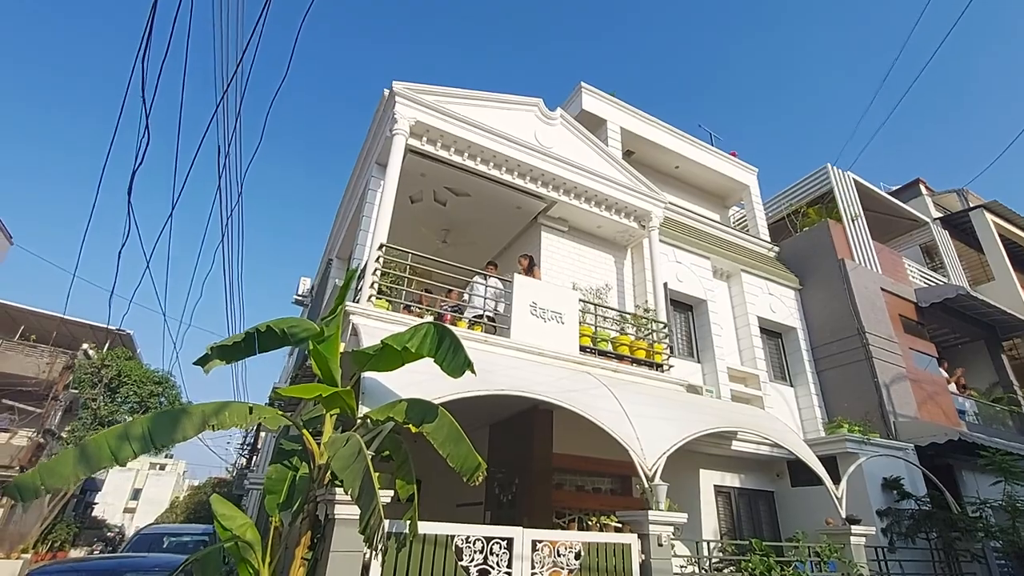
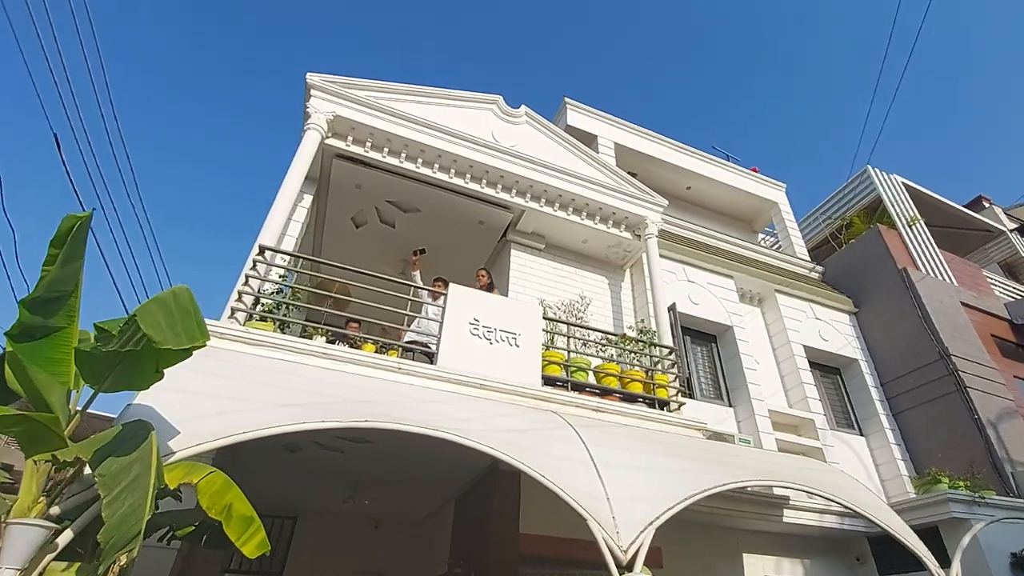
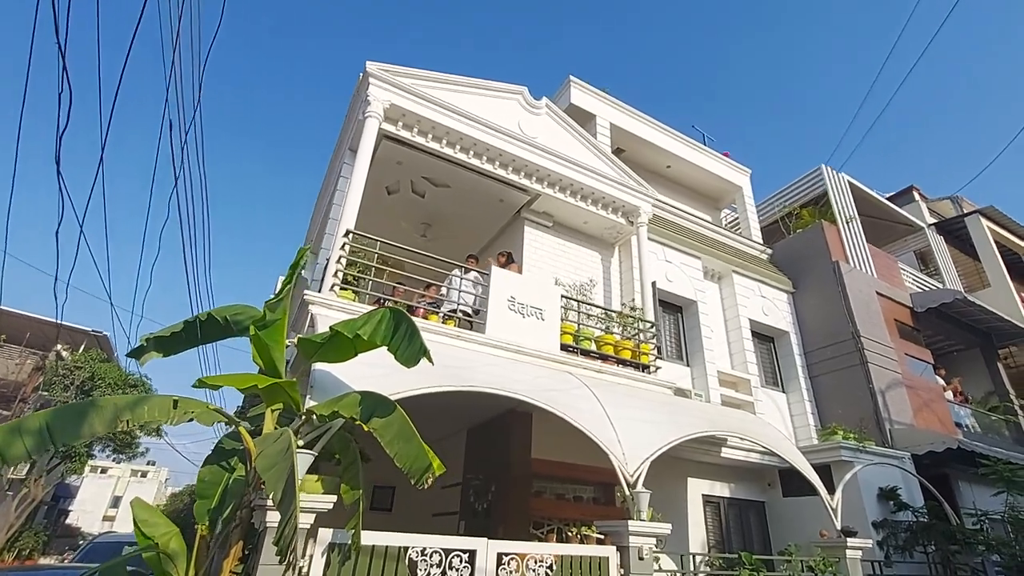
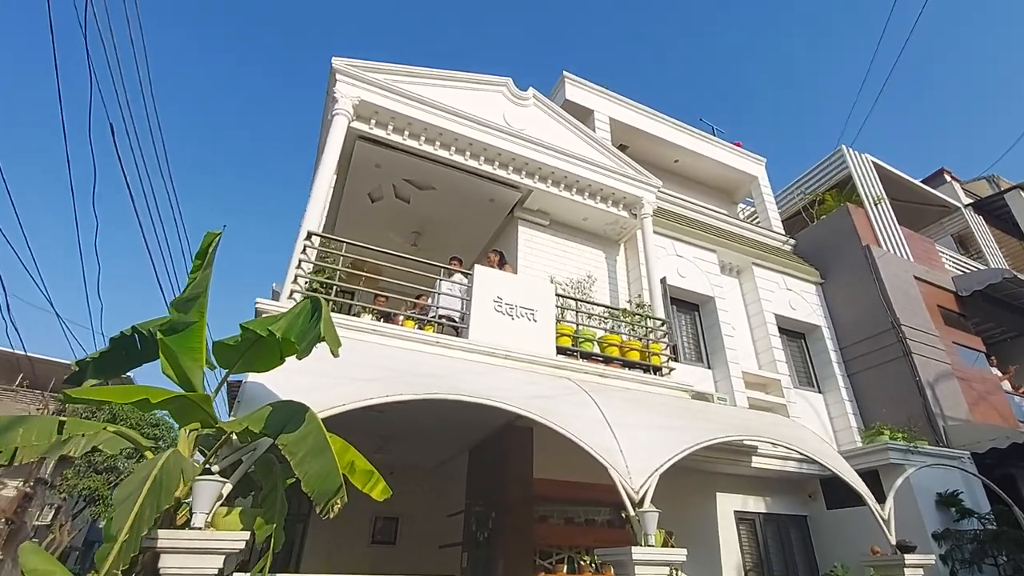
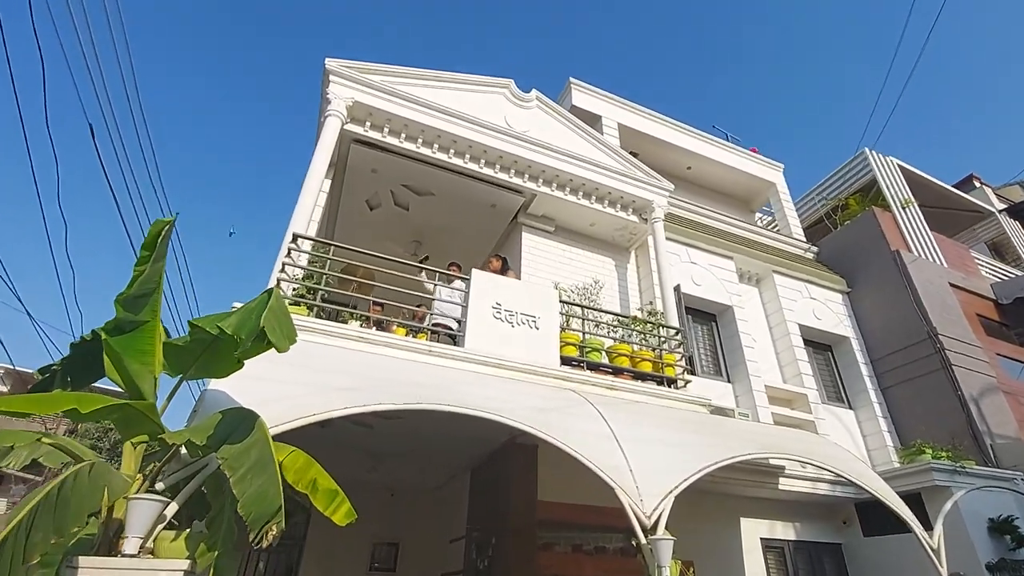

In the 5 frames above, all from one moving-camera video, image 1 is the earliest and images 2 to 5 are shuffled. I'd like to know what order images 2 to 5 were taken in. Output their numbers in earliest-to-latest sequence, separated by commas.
3, 4, 5, 2
